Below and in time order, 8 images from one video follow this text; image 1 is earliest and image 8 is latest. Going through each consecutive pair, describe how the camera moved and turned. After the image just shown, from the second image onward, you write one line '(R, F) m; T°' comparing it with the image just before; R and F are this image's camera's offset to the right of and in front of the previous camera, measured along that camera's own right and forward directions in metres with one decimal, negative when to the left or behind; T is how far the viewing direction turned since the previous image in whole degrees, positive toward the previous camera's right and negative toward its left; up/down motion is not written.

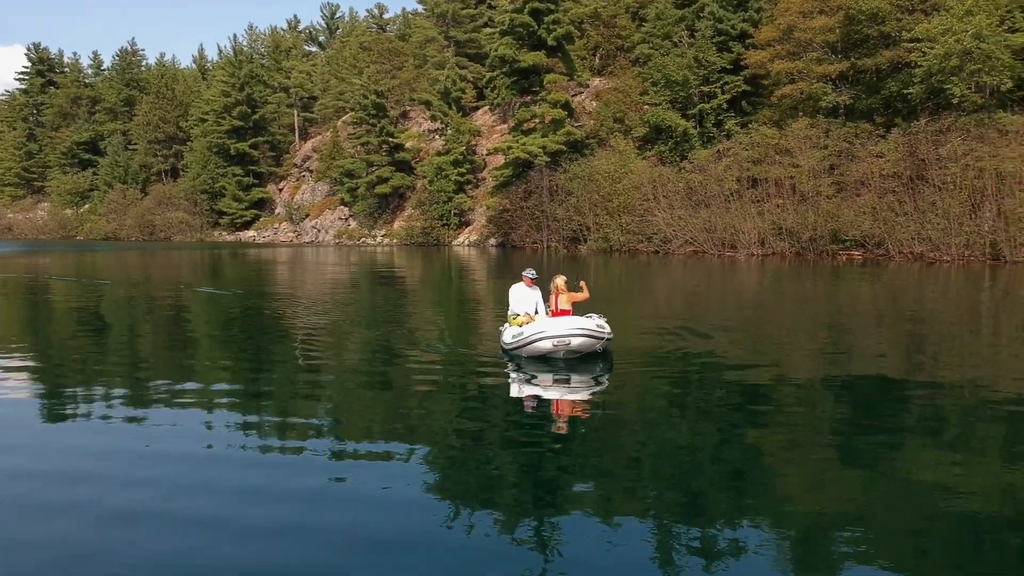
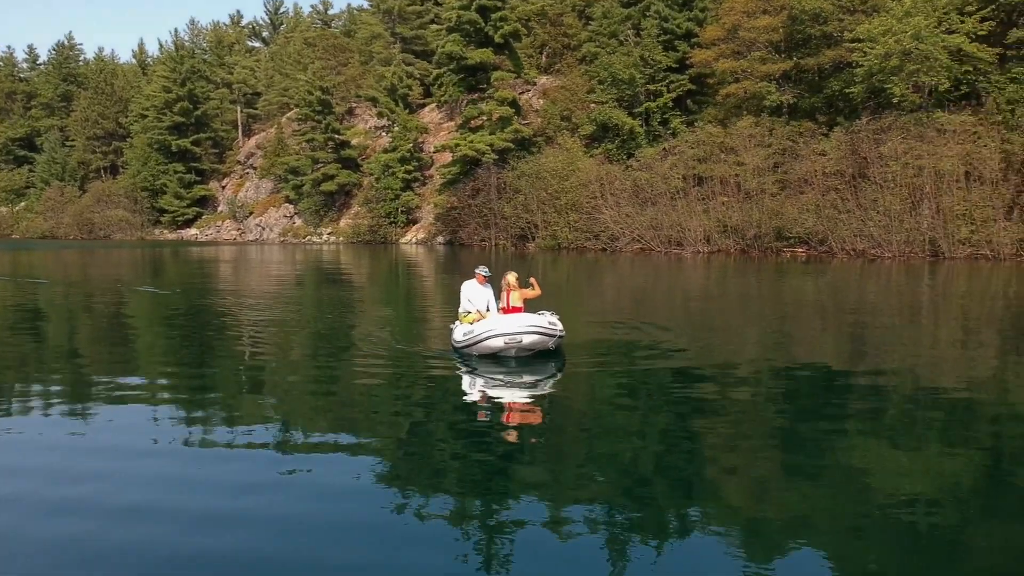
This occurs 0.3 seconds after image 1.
(+0.4, 0.0) m; +2°
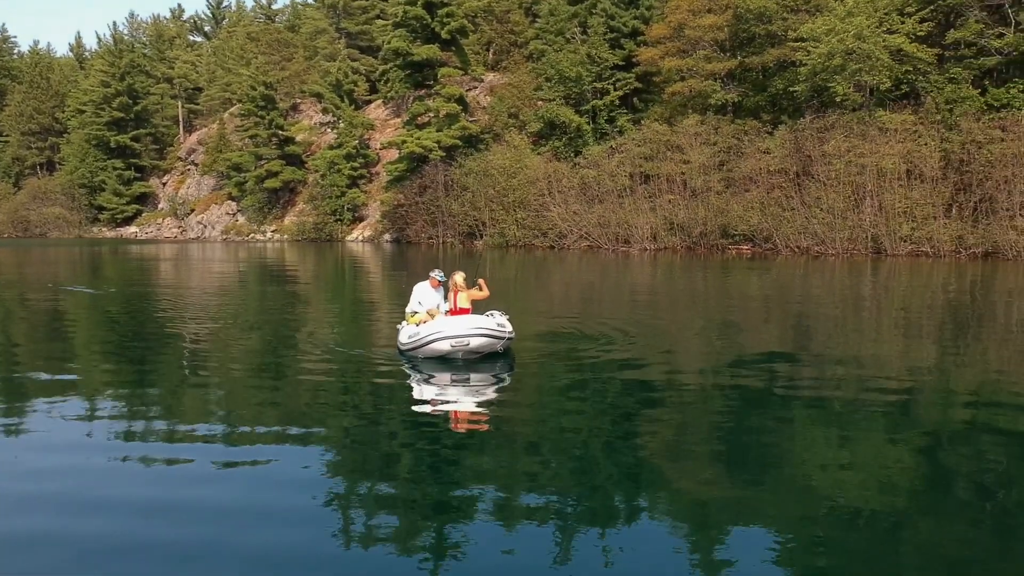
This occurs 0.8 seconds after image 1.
(+0.5, 0.0) m; +2°
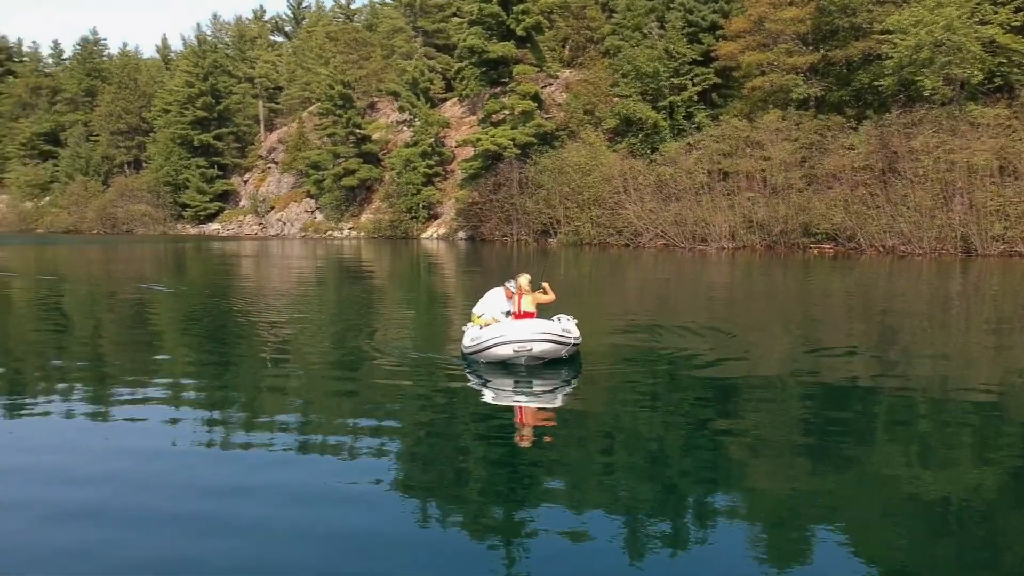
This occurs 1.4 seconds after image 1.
(-0.5, +0.1) m; -4°
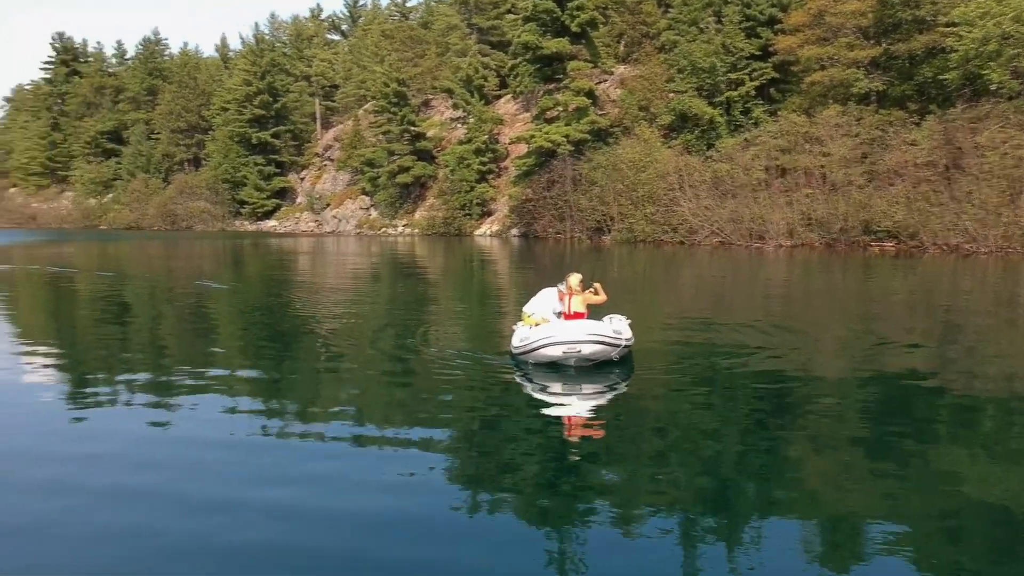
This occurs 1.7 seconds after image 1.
(-0.4, 0.0) m; -3°
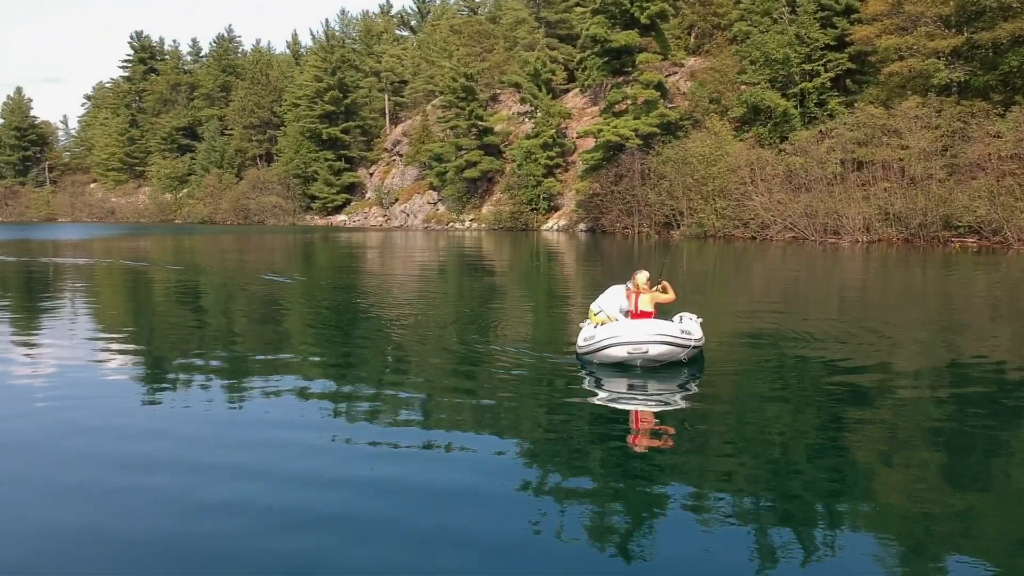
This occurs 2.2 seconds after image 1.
(-0.5, +0.1) m; -3°
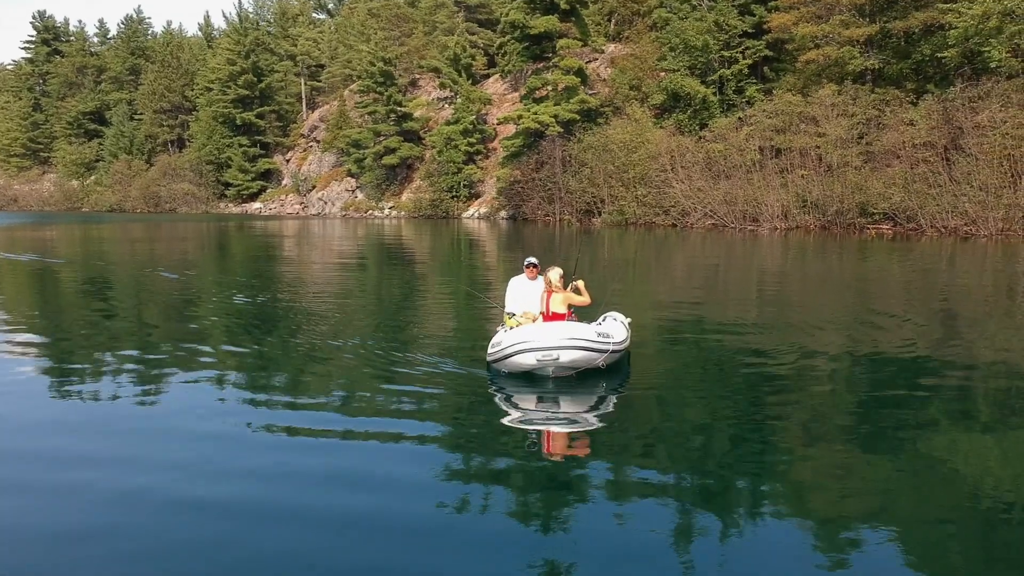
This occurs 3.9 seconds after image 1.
(+0.9, +0.2) m; +3°
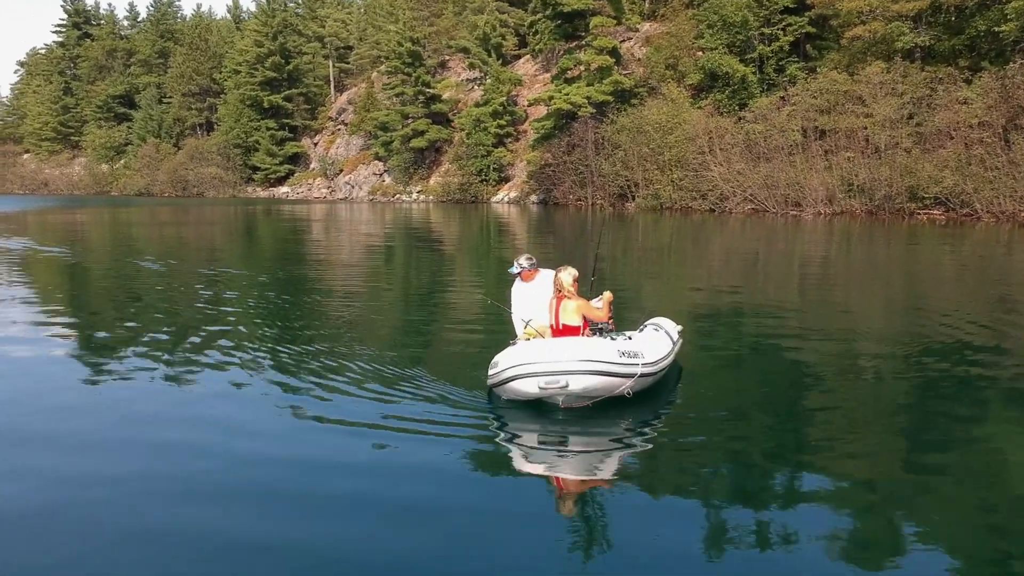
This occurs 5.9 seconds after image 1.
(+0.2, +0.5) m; -3°
